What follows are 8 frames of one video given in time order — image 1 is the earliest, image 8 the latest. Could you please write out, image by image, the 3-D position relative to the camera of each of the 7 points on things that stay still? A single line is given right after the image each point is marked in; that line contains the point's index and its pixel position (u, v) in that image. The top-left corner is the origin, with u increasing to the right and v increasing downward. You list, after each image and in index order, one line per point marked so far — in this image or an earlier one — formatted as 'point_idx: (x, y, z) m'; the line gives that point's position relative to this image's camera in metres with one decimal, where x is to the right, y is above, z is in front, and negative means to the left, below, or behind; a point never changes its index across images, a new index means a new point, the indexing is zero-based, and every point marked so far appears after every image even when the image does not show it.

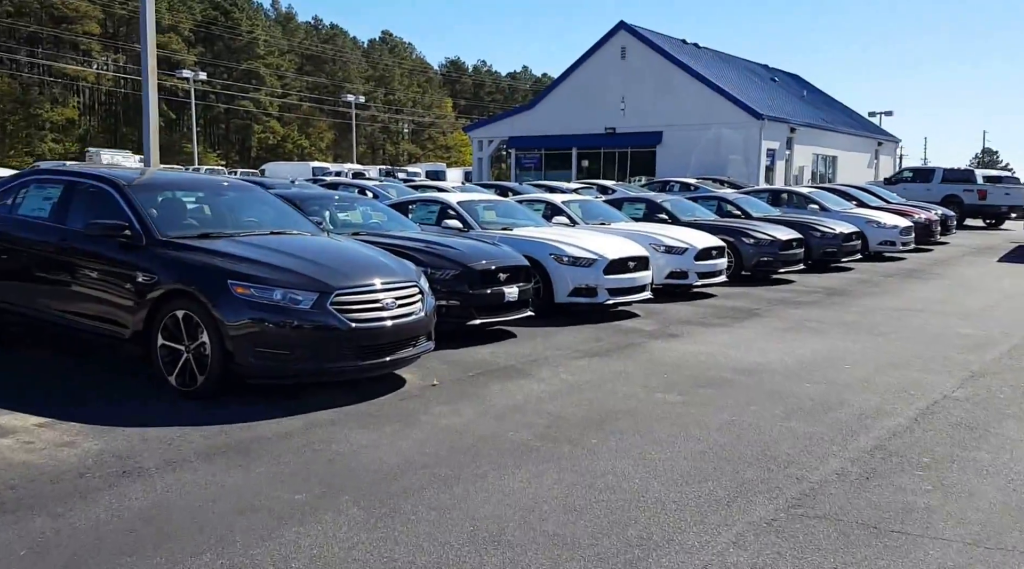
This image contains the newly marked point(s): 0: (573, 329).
0: (+0.7, -0.6, +8.8) m
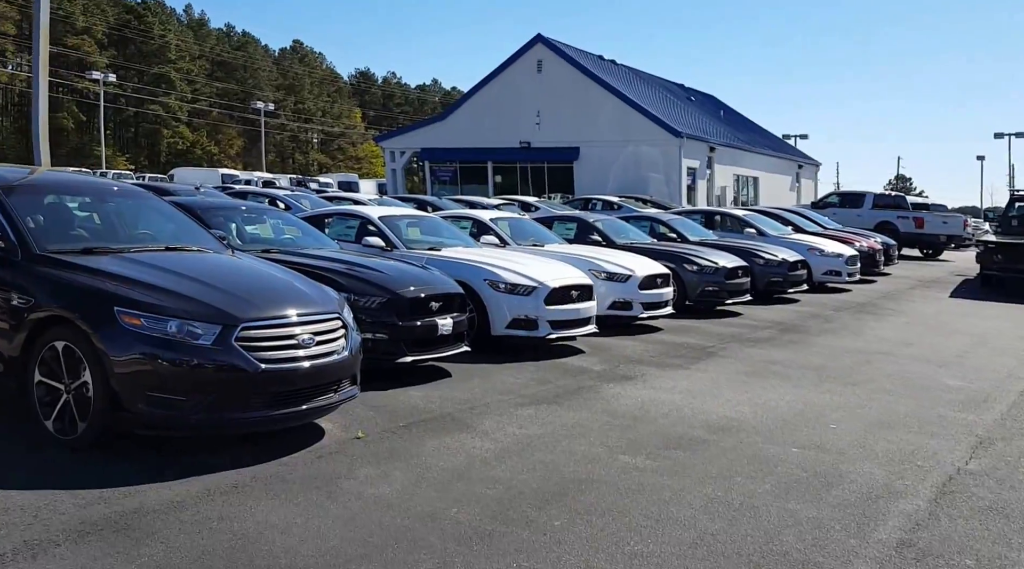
0: (0.0, -0.9, +7.9) m
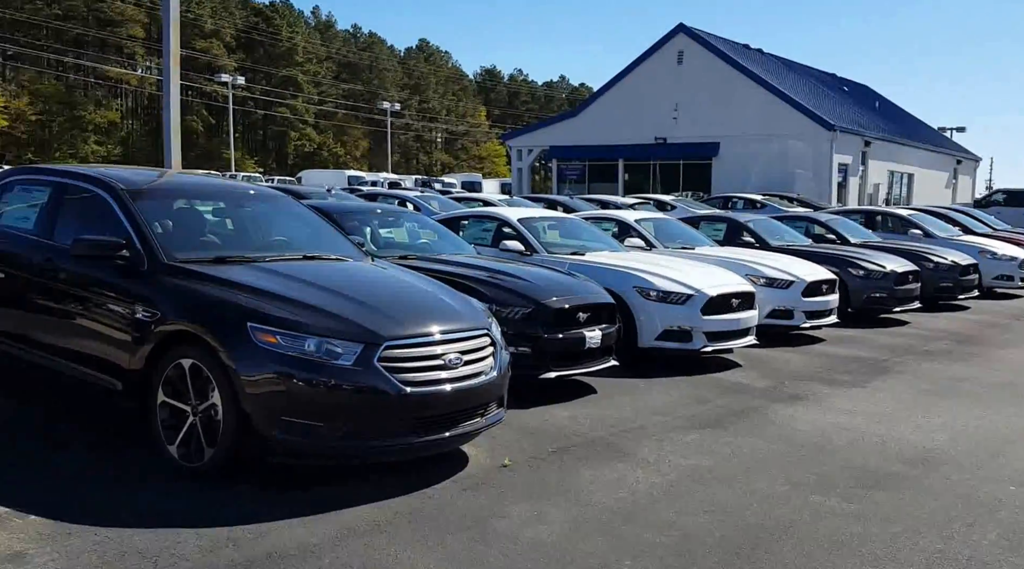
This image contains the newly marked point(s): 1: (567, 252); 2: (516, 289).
0: (+1.3, -1.0, +7.2) m
1: (+0.7, +0.4, +9.5) m
2: (+0.1, 0.0, +6.8) m
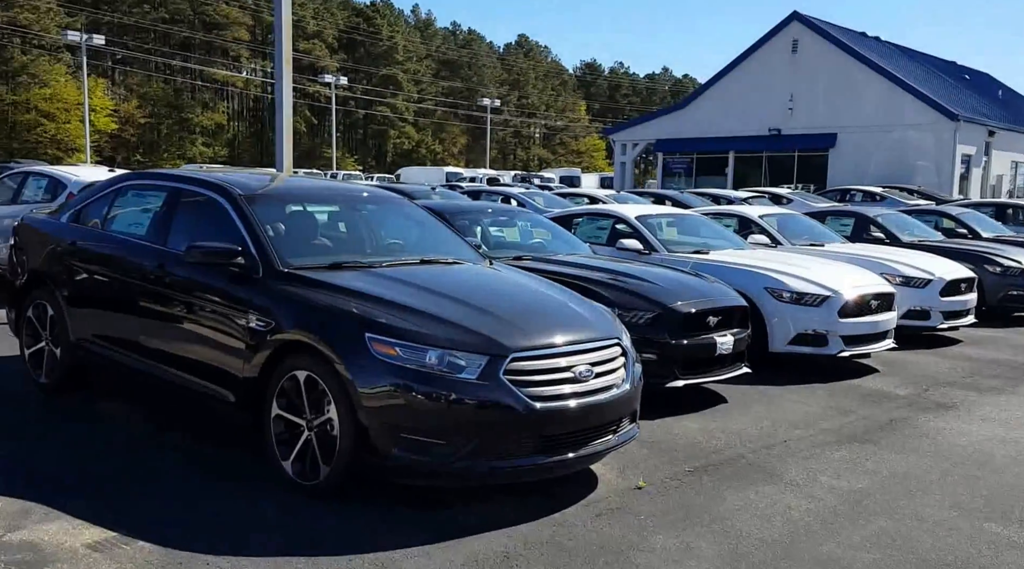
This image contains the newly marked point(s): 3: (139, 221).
0: (+2.3, -1.0, +6.6) m
1: (+2.0, +0.4, +8.9) m
2: (+1.0, -0.1, +6.4) m
3: (-2.7, +0.5, +5.9) m
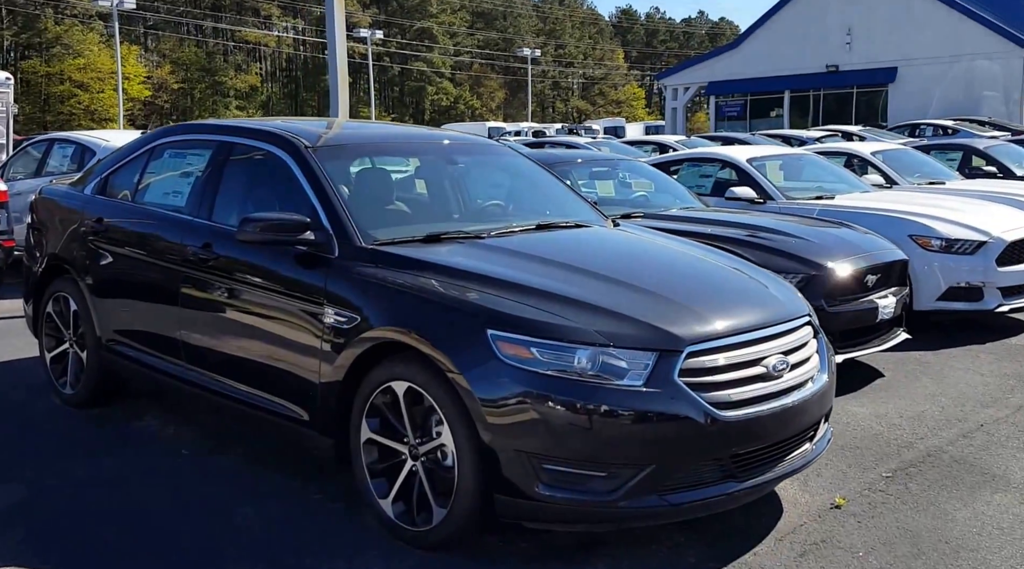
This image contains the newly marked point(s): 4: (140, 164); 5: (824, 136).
0: (+3.1, -0.6, +5.5) m
1: (+2.8, +0.8, +7.7) m
2: (+1.7, +0.2, +5.2) m
3: (-2.0, +0.6, +4.9) m
4: (-2.4, +0.8, +5.3) m
5: (+6.9, +3.4, +18.6) m
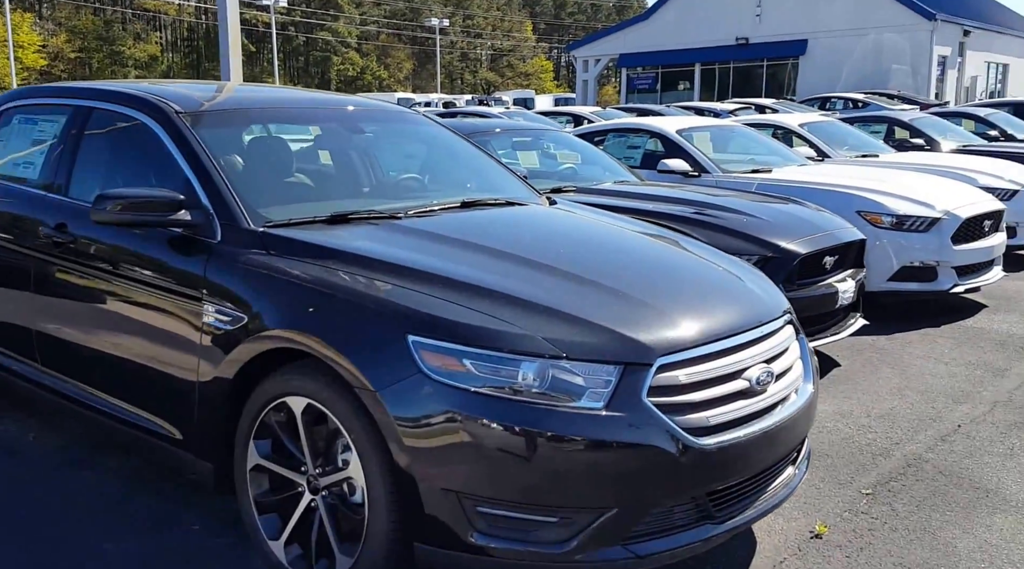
0: (+2.6, -0.5, +5.1) m
1: (+2.1, +1.0, +7.3) m
2: (+1.3, +0.3, +4.7) m
3: (-2.4, +0.6, +4.0) m
4: (-2.9, +0.8, +4.3) m
5: (+5.1, +4.0, +18.4) m
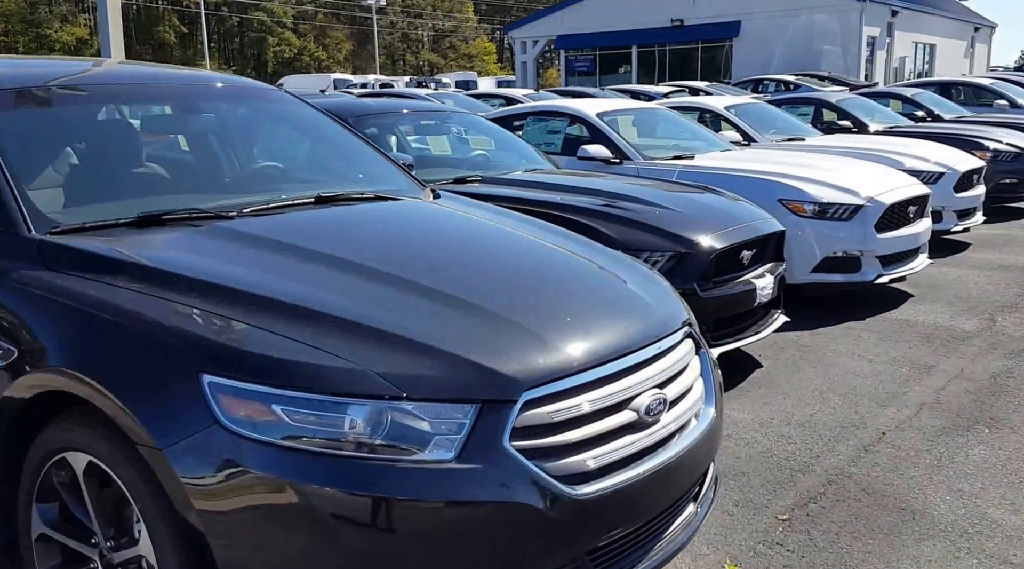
0: (+2.0, -0.5, +4.8) m
1: (+1.3, +1.1, +6.9) m
2: (+0.7, +0.3, +4.3) m
3: (-2.9, +0.5, +3.3) m
4: (-3.4, +0.7, +3.7) m
5: (+3.5, +4.3, +18.1) m
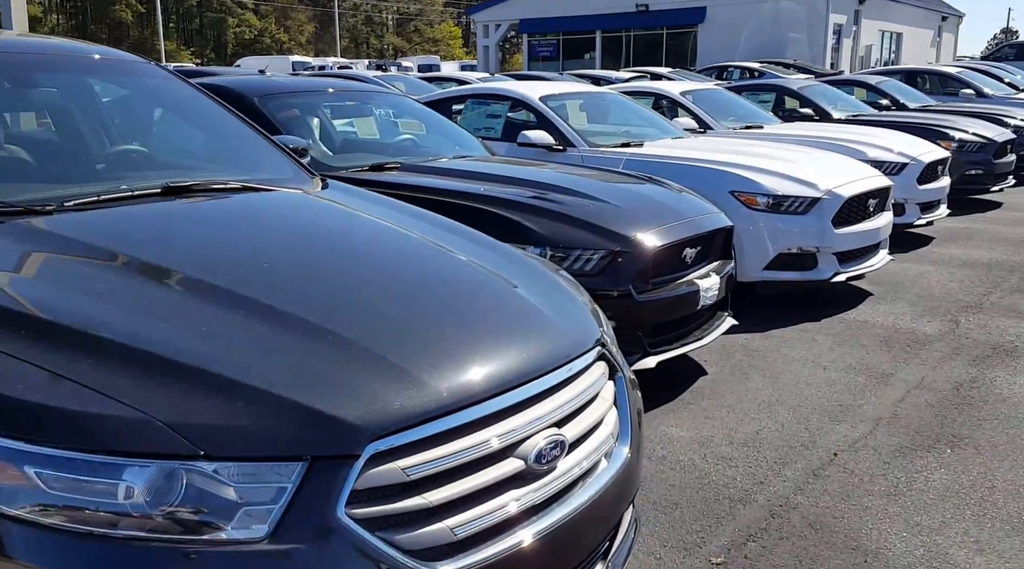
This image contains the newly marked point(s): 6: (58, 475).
0: (+1.6, -0.5, +4.4) m
1: (+0.8, +1.1, +6.4) m
2: (+0.3, +0.3, +3.8) m
3: (-3.3, +0.5, +2.8) m
4: (-3.8, +0.7, +3.1) m
5: (+2.6, +4.5, +17.7) m
6: (-0.8, -0.3, +1.5) m
